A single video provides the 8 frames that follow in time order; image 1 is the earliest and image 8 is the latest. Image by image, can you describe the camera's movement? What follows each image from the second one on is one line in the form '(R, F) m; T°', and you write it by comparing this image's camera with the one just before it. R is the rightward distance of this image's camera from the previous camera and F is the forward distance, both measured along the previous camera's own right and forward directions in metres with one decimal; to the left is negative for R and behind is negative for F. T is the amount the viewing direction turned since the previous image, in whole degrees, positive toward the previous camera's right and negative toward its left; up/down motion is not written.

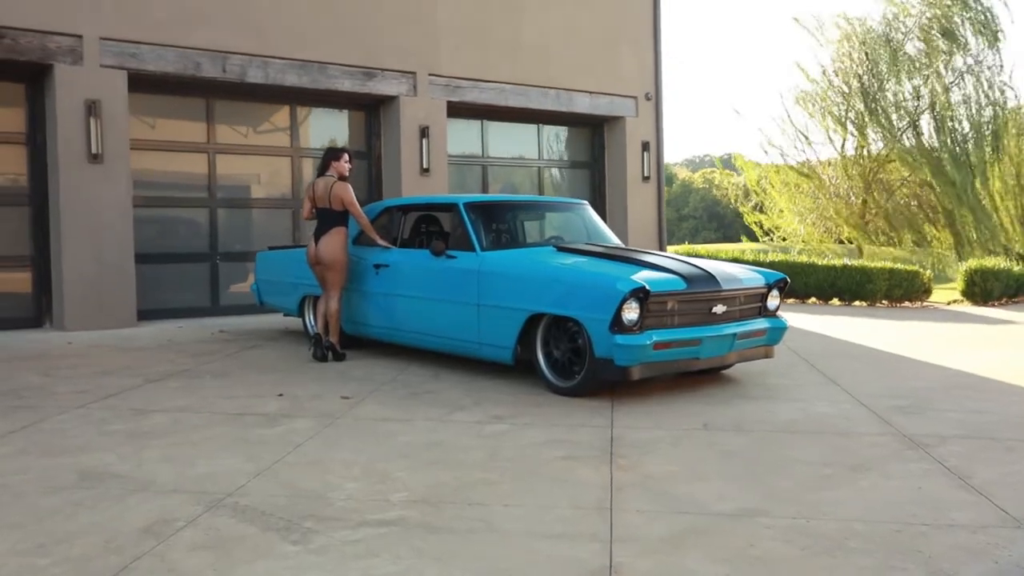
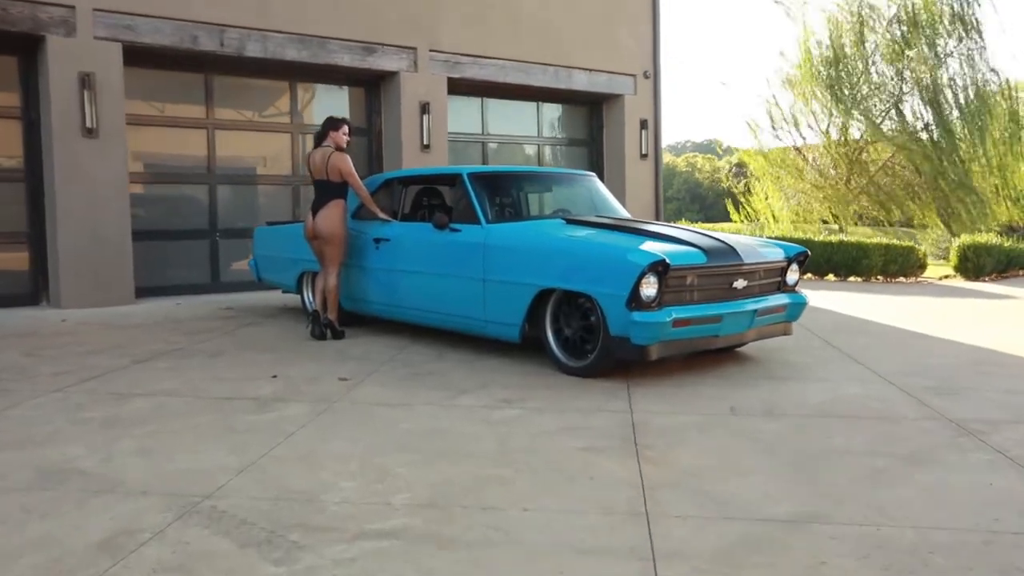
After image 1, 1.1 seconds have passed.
(-0.1, +0.3) m; 0°
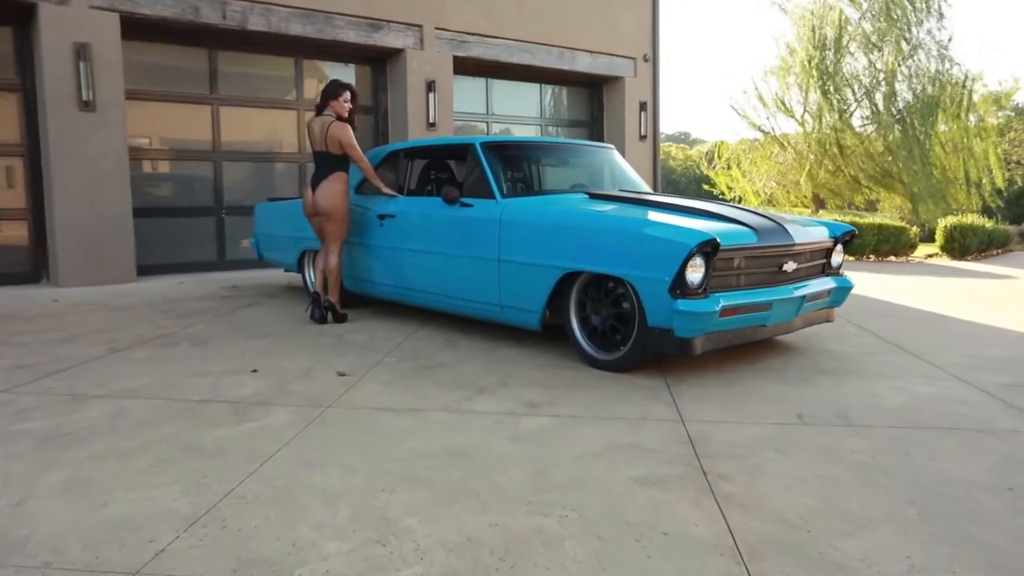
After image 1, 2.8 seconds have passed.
(-0.1, +0.6) m; -1°
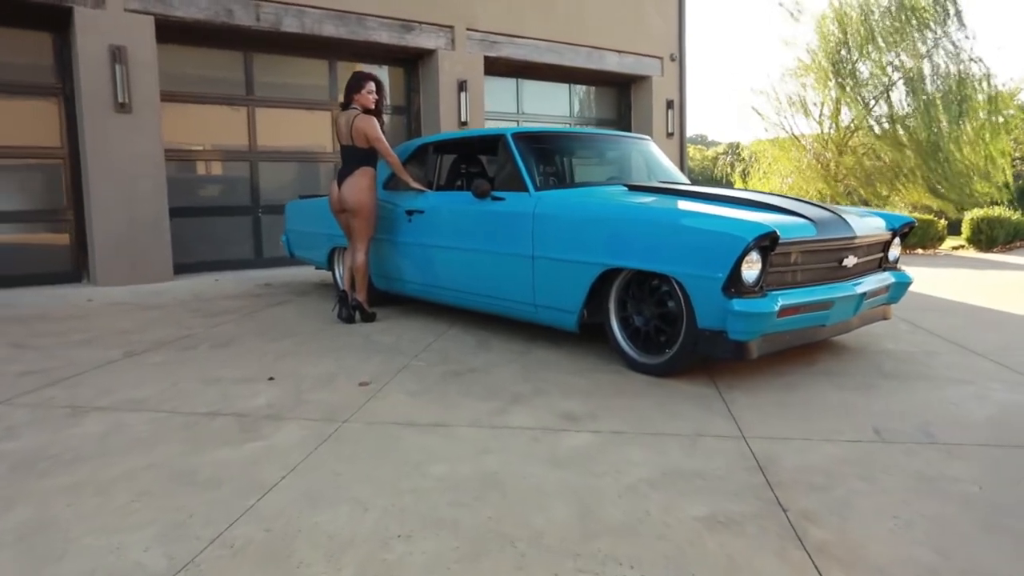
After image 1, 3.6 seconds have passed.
(0.0, +0.4) m; -3°
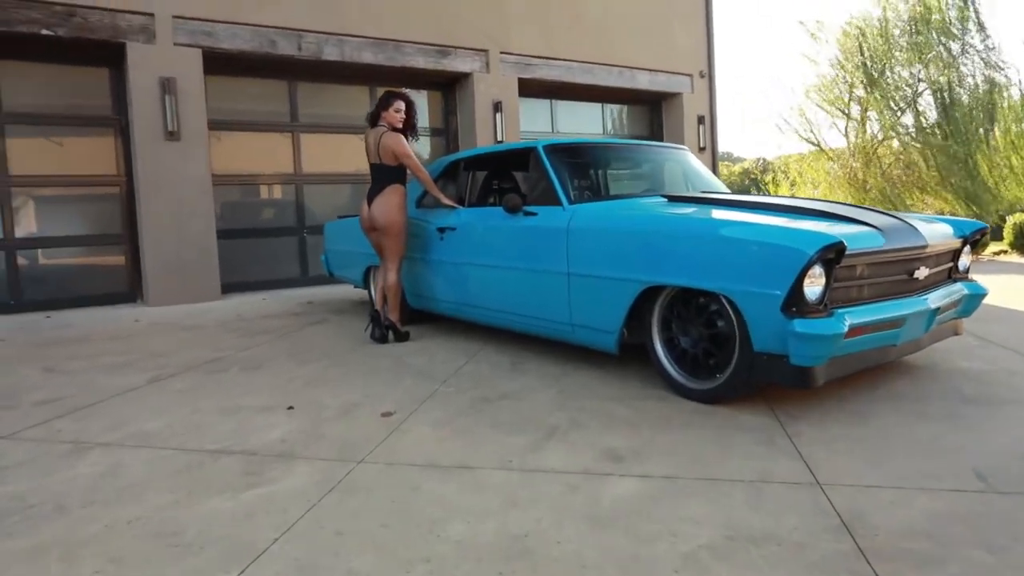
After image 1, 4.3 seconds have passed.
(0.0, +0.3) m; -4°
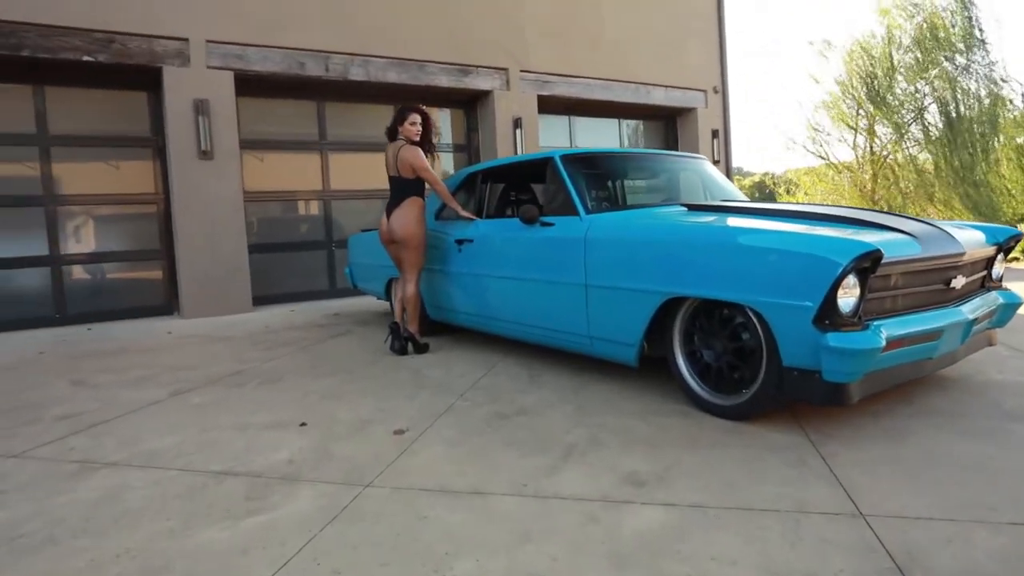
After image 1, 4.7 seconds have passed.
(0.0, +0.1) m; -2°
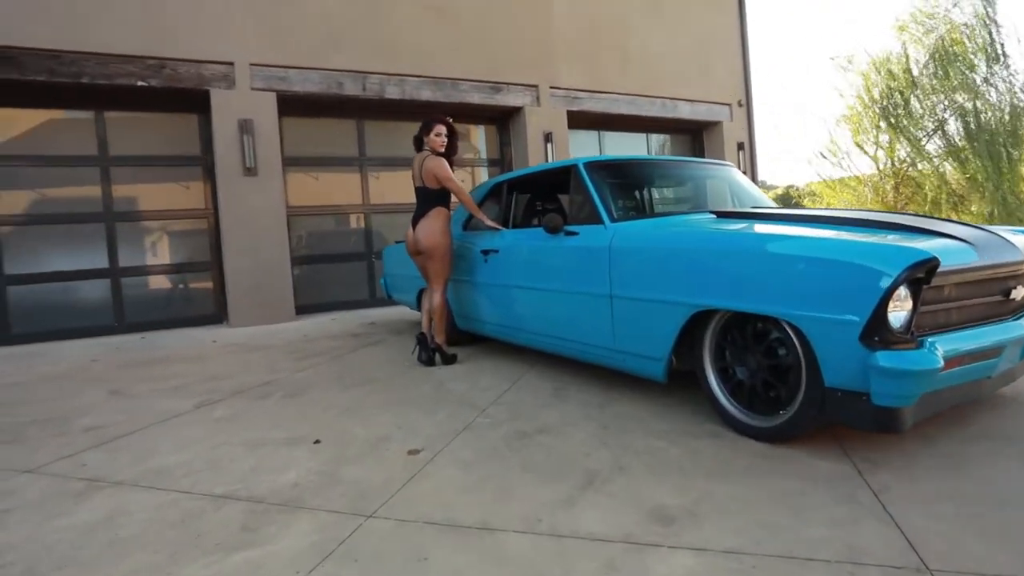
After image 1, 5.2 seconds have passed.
(+0.1, +0.2) m; -4°
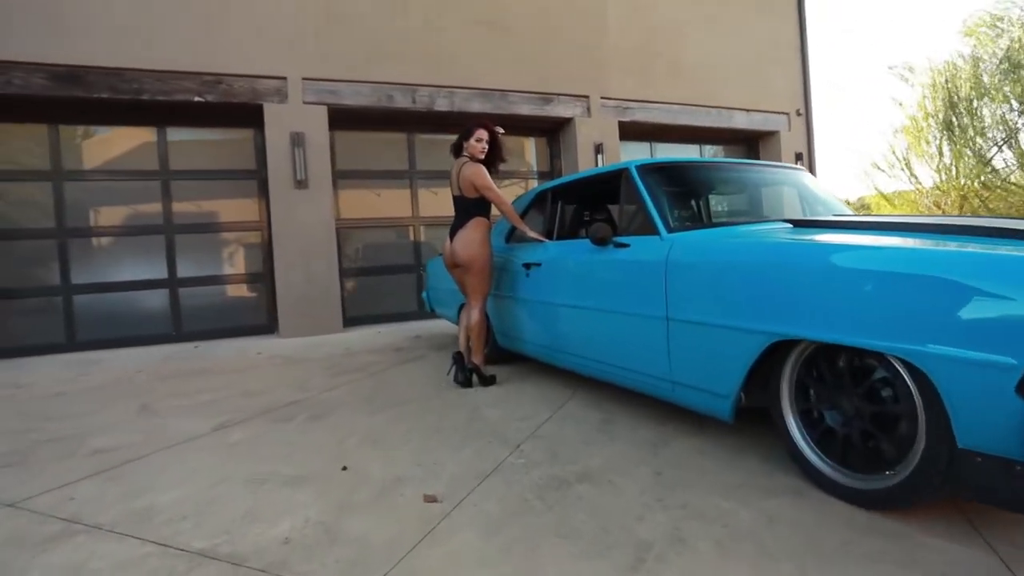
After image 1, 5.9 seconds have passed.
(0.0, +0.5) m; -5°
